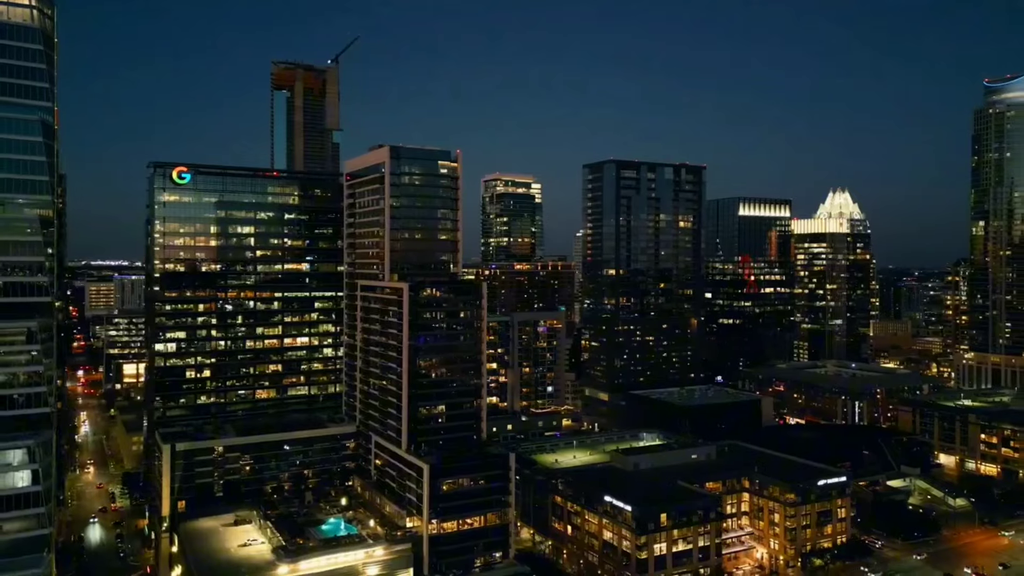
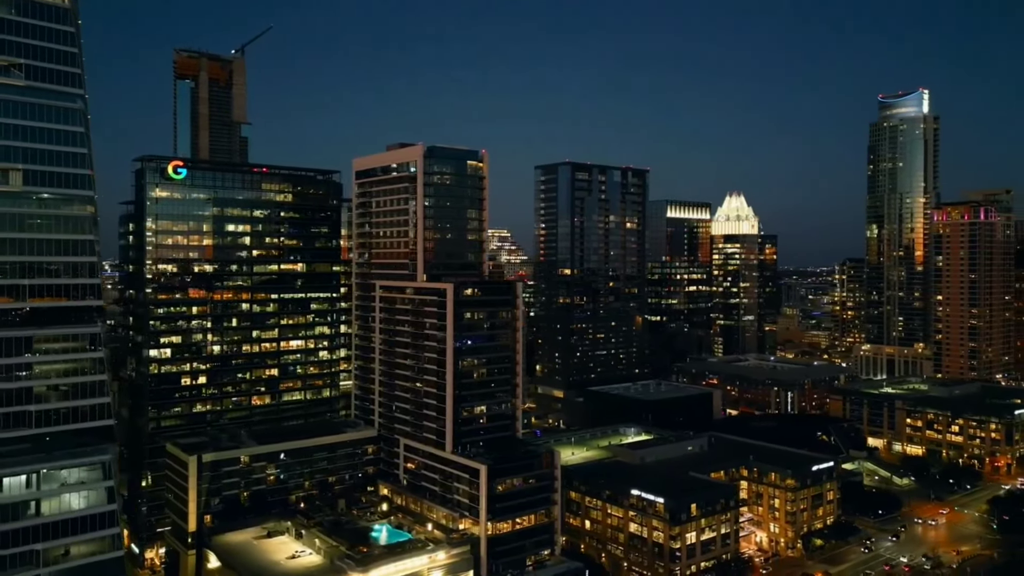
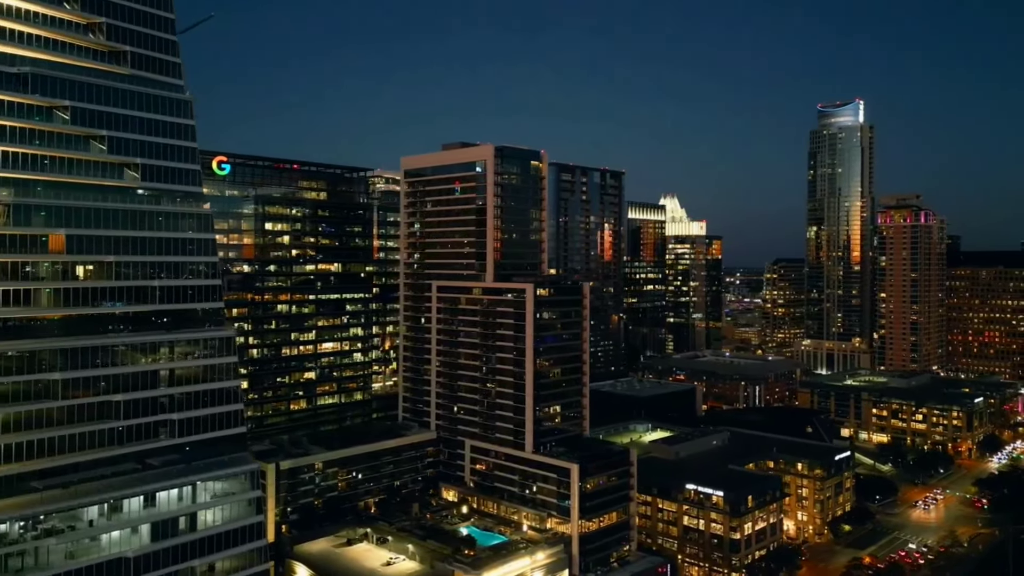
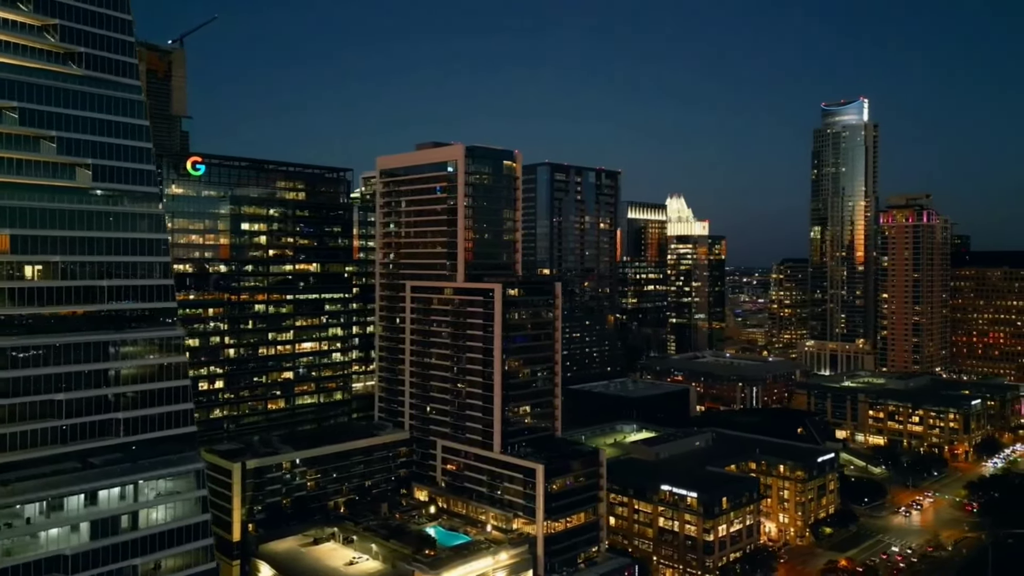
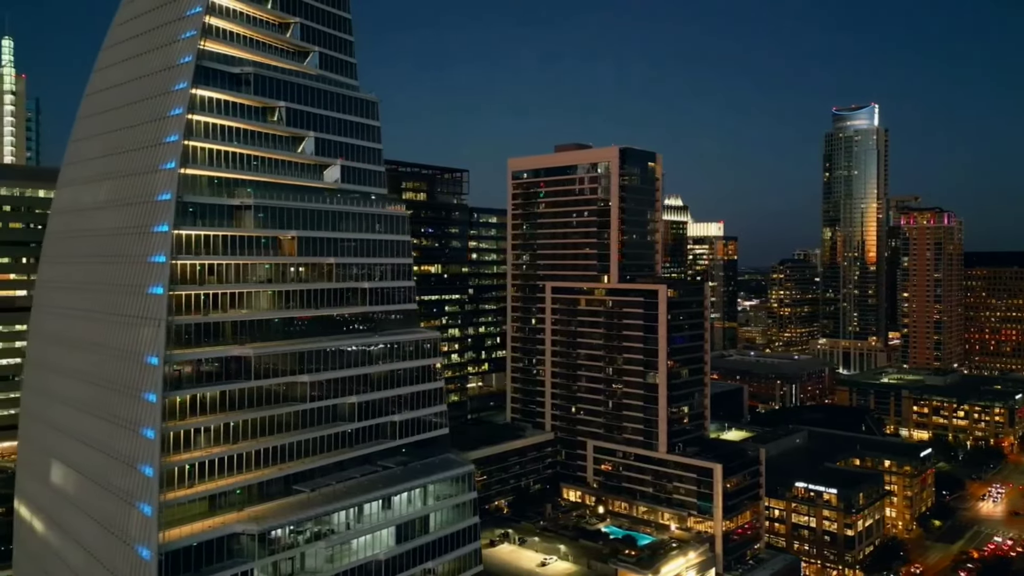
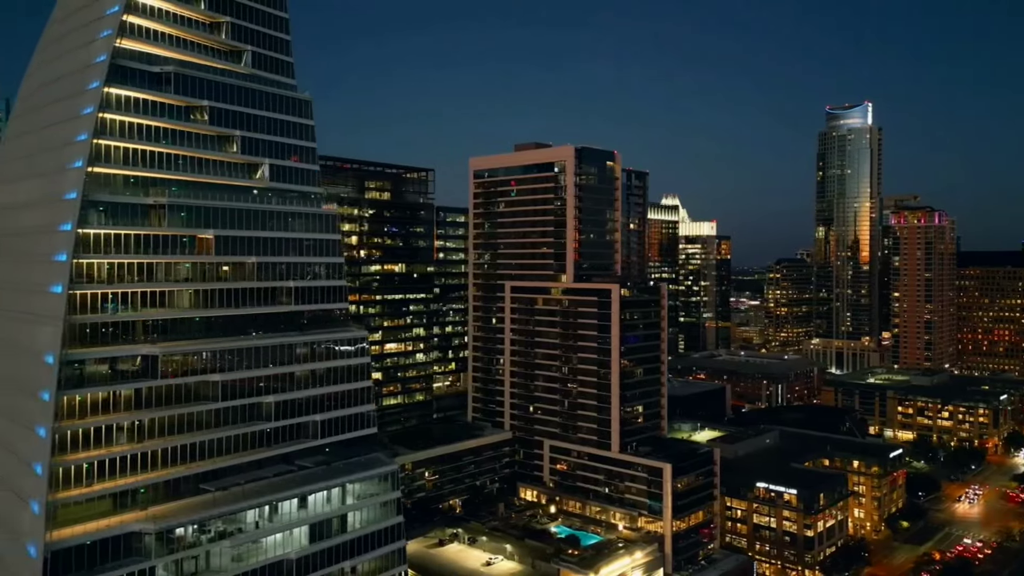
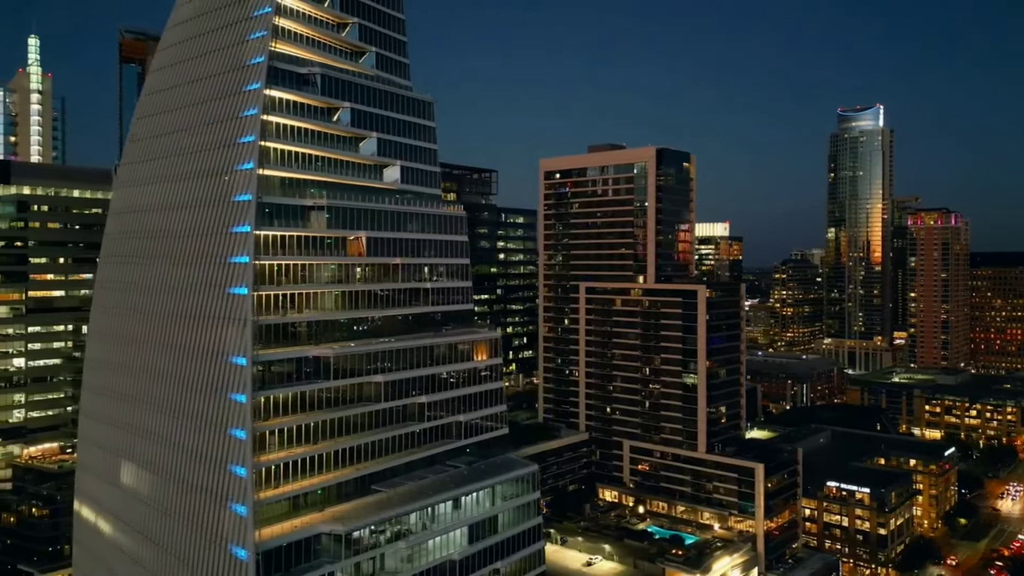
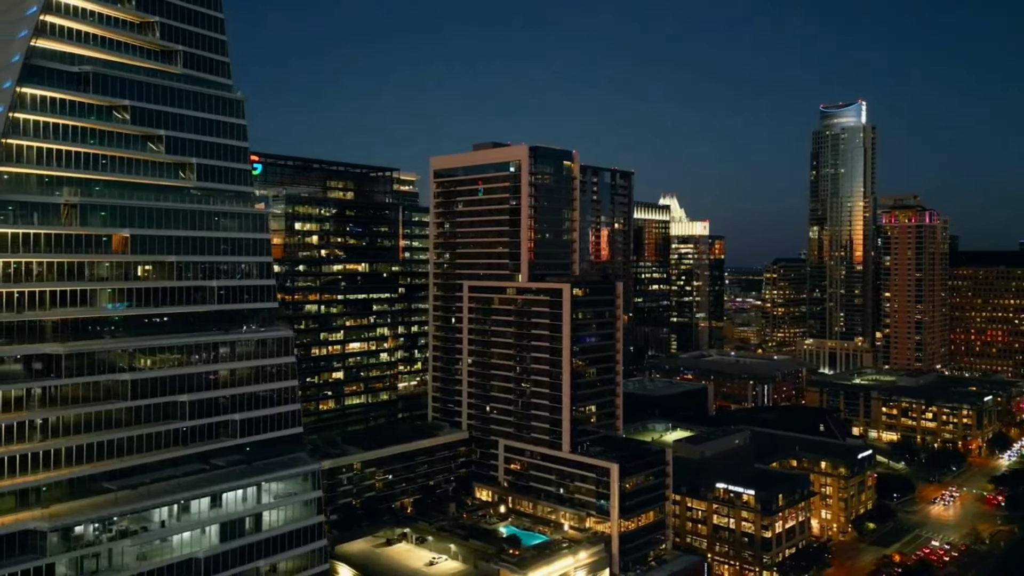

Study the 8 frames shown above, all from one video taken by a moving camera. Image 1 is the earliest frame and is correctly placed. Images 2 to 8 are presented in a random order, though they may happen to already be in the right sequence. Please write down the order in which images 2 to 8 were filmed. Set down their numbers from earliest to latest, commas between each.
2, 4, 3, 8, 6, 5, 7
